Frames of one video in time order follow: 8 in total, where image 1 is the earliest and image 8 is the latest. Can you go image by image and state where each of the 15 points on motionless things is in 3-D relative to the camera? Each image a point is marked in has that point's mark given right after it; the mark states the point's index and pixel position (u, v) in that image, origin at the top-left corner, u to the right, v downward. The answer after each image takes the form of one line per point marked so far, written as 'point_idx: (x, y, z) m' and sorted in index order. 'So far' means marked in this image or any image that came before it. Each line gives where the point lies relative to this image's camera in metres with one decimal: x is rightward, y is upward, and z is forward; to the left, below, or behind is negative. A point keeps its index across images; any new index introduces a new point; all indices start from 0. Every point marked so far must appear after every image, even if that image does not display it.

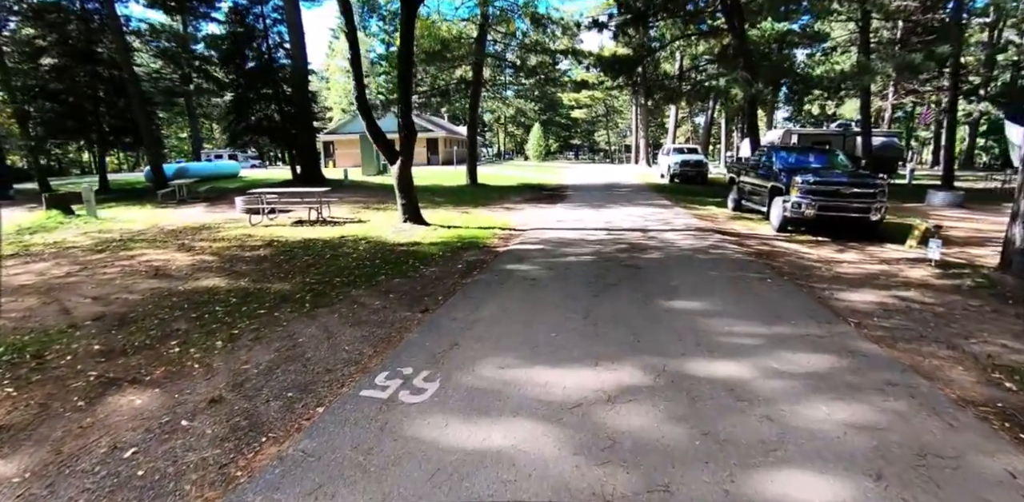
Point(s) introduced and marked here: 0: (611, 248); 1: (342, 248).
0: (+1.5, +0.1, +8.5) m
1: (-2.9, +0.1, +9.5) m
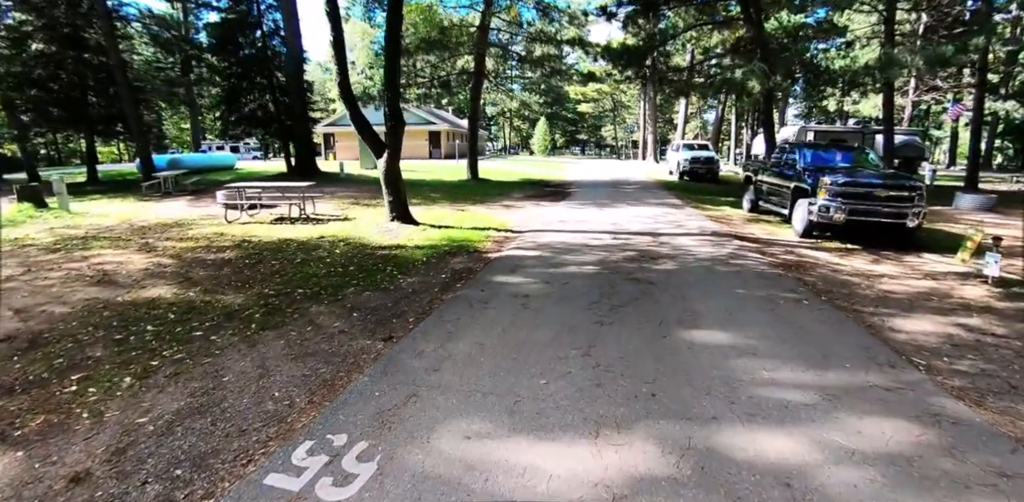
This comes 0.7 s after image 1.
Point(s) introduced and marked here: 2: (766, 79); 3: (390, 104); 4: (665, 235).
0: (+1.4, 0.0, +7.5) m
1: (-3.0, 0.0, +8.6) m
2: (+8.1, +5.5, +17.5) m
3: (-2.2, +2.6, +10.0) m
4: (+2.6, +0.3, +9.2) m
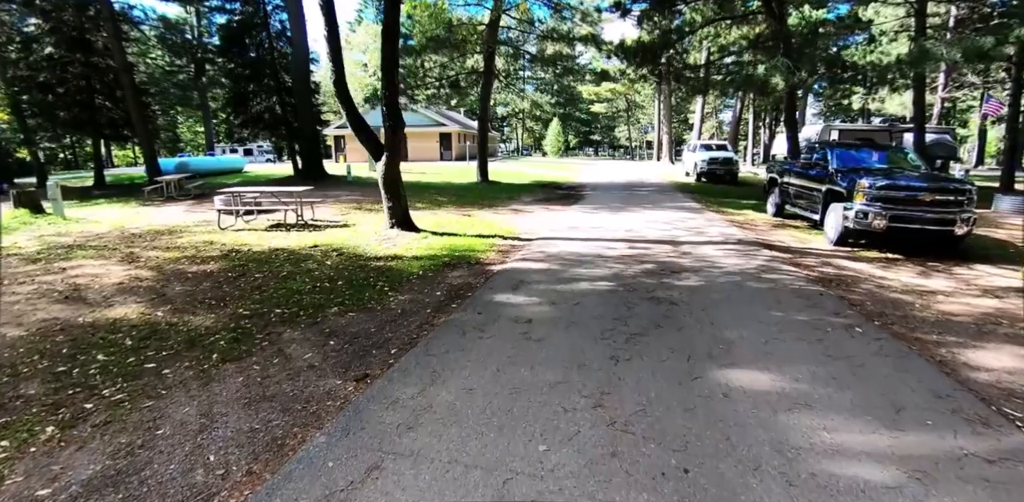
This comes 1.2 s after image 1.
0: (+1.5, -0.2, +6.7) m
1: (-3.0, -0.2, +7.9) m
2: (+8.4, +5.3, +16.6) m
3: (-2.1, +2.5, +9.3) m
4: (+2.7, +0.1, +8.4) m
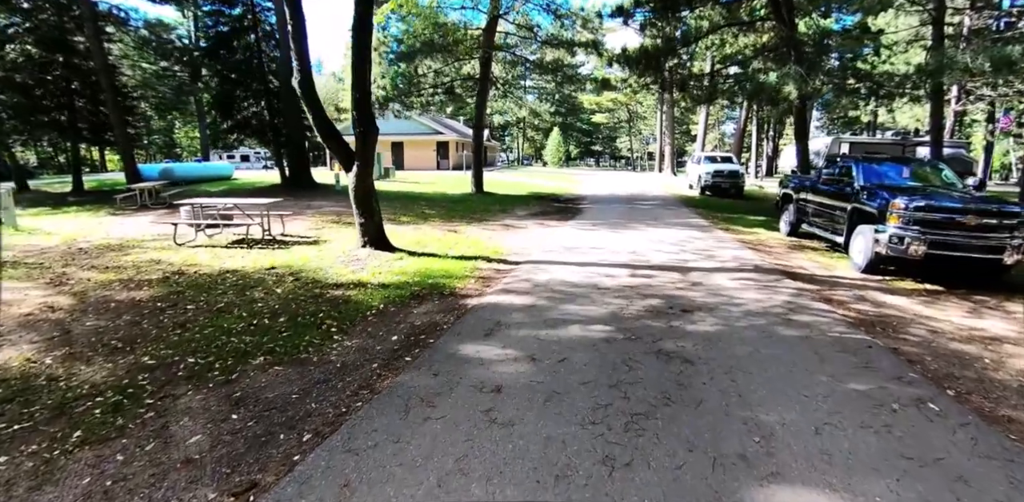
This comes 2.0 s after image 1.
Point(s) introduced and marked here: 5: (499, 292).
0: (+1.3, -0.5, +5.6) m
1: (-3.2, -0.5, +6.8) m
2: (+8.3, +4.7, +15.6) m
3: (-2.3, +2.1, +8.3) m
4: (+2.4, -0.3, +7.3) m
5: (-0.1, -0.5, +6.3) m
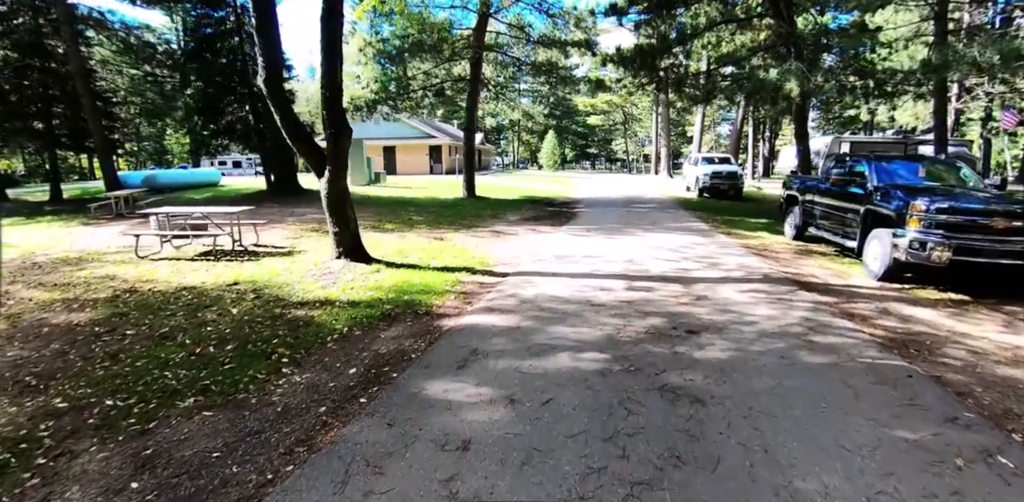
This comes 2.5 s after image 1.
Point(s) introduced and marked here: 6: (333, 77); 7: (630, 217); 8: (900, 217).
0: (+1.1, -0.7, +4.9) m
1: (-3.4, -0.6, +6.1) m
2: (+8.0, +4.6, +14.9) m
3: (-2.5, +1.9, +7.6) m
4: (+2.3, -0.4, +6.6) m
5: (-0.3, -0.6, +5.6) m
6: (-2.4, +2.4, +7.5) m
7: (+3.2, +0.9, +15.0) m
8: (+5.2, +0.5, +7.5) m
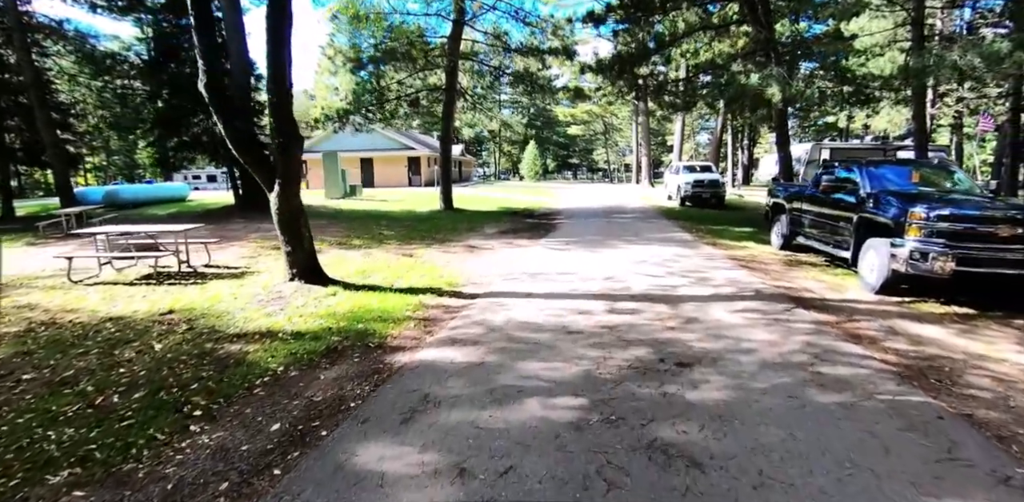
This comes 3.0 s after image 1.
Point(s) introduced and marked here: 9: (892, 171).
0: (+0.8, -0.8, +4.3) m
1: (-3.7, -0.9, +5.3) m
2: (+7.3, +4.4, +14.6) m
3: (-2.9, +1.7, +6.9) m
4: (+1.9, -0.6, +6.0) m
5: (-0.6, -0.8, +4.9) m
6: (-2.8, +2.1, +6.8) m
7: (+2.6, +0.6, +14.4) m
8: (+4.9, +0.3, +6.9) m
9: (+5.7, +1.2, +8.3) m
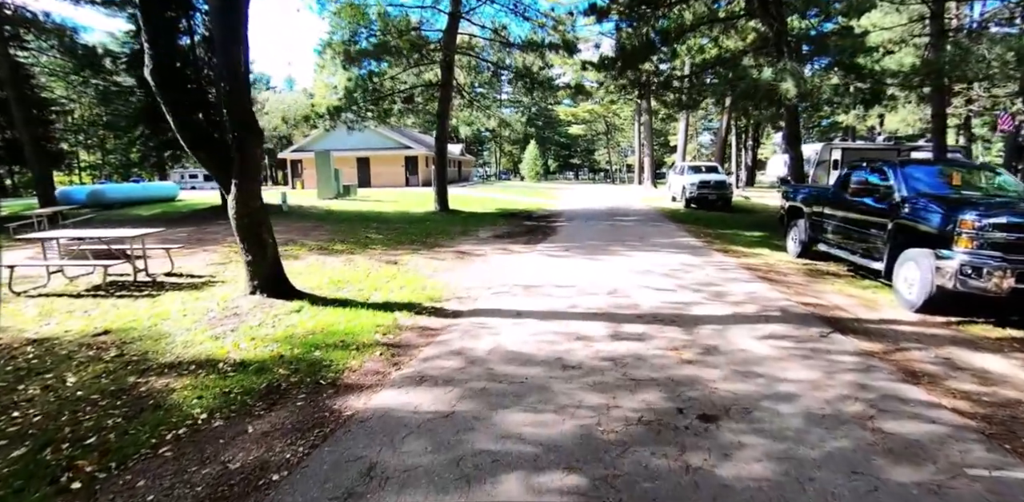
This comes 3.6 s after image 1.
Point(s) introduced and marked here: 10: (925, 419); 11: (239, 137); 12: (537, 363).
0: (+0.7, -0.9, +3.4) m
1: (-3.8, -1.0, +4.4) m
2: (+7.2, +4.2, +13.7) m
3: (-3.0, +1.6, +6.0) m
4: (+1.8, -0.7, +5.1) m
5: (-0.8, -0.9, +4.1) m
6: (-3.0, +2.0, +6.0) m
7: (+2.5, +0.5, +13.5) m
8: (+4.7, +0.2, +6.1) m
9: (+5.6, +1.1, +7.4) m
10: (+2.4, -1.0, +3.3) m
11: (-3.0, +1.2, +6.1) m
12: (+0.2, -0.8, +4.1) m
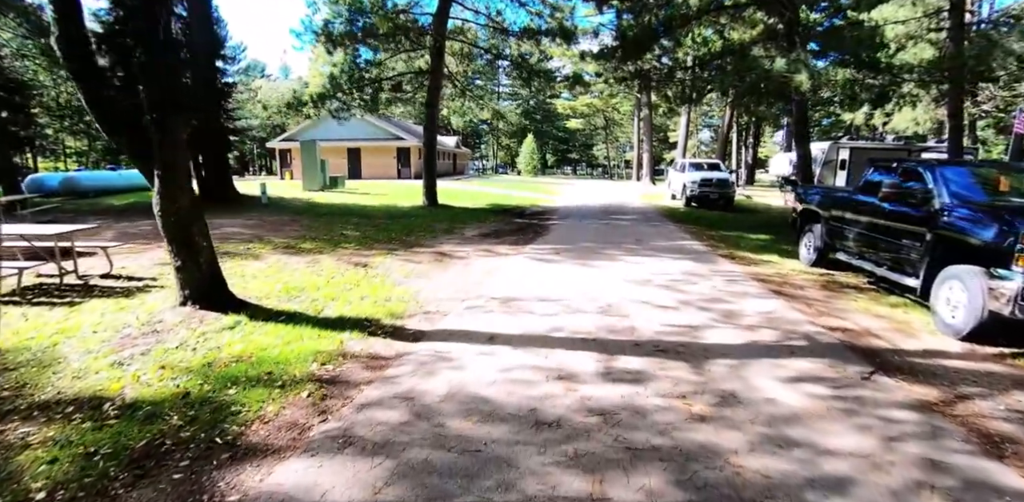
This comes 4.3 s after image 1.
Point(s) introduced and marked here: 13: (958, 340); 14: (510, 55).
0: (+0.4, -1.1, +2.5) m
1: (-4.0, -1.0, +3.5) m
2: (+7.0, +4.1, +12.7) m
3: (-3.2, +1.5, +5.0) m
4: (+1.6, -0.8, +4.2) m
5: (-1.0, -1.0, +3.1) m
6: (-3.2, +1.9, +5.0) m
7: (+2.2, +0.4, +12.6) m
8: (+4.5, 0.0, +5.1) m
9: (+5.4, +0.9, +6.5) m
10: (+2.2, -1.1, +2.4) m
11: (-3.2, +1.2, +5.1) m
12: (0.0, -0.9, +3.2) m
13: (+4.4, -0.9, +5.4) m
14: (-0.1, +6.8, +19.0) m
